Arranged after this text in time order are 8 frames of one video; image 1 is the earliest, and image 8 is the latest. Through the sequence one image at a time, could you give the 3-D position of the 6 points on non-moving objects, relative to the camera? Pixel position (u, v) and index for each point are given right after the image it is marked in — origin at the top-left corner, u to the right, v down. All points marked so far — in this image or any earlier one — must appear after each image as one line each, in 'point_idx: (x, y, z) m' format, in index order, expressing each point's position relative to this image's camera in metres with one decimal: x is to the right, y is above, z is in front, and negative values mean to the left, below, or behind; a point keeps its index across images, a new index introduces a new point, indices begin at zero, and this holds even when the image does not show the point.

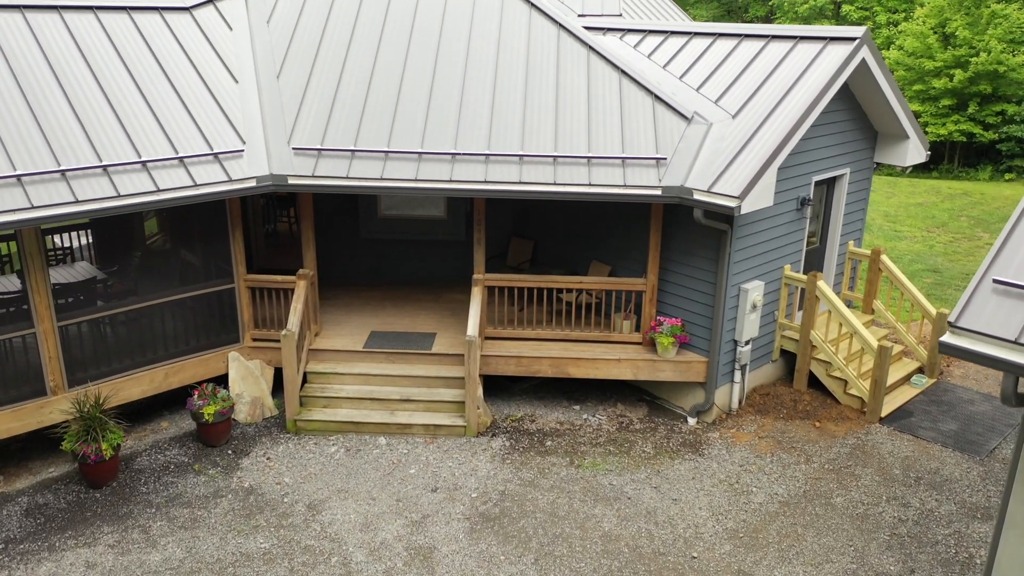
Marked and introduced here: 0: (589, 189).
0: (+1.3, +1.7, +9.0) m
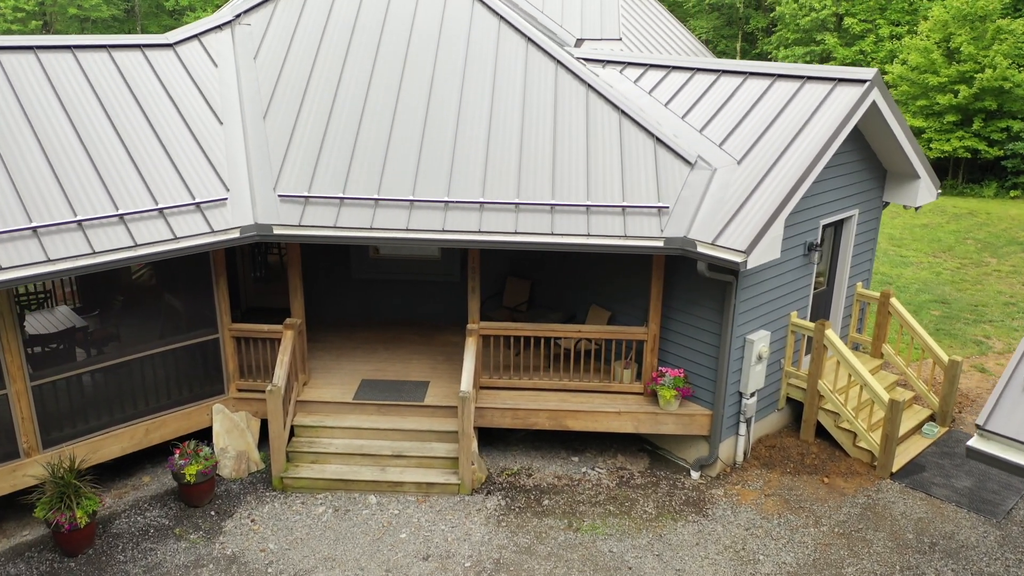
0: (+1.3, +0.8, +8.6) m
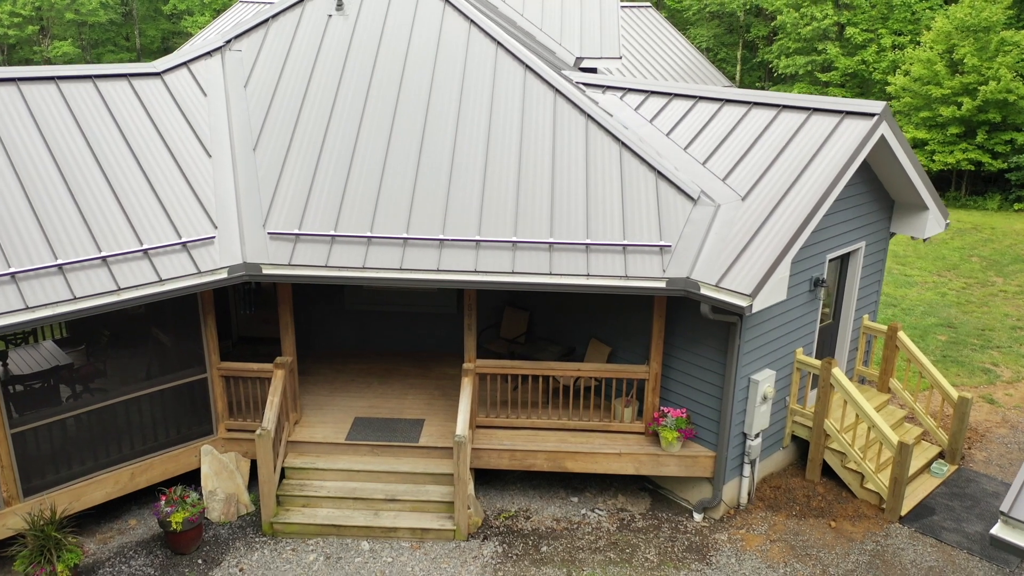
0: (+1.2, +0.1, +8.3) m
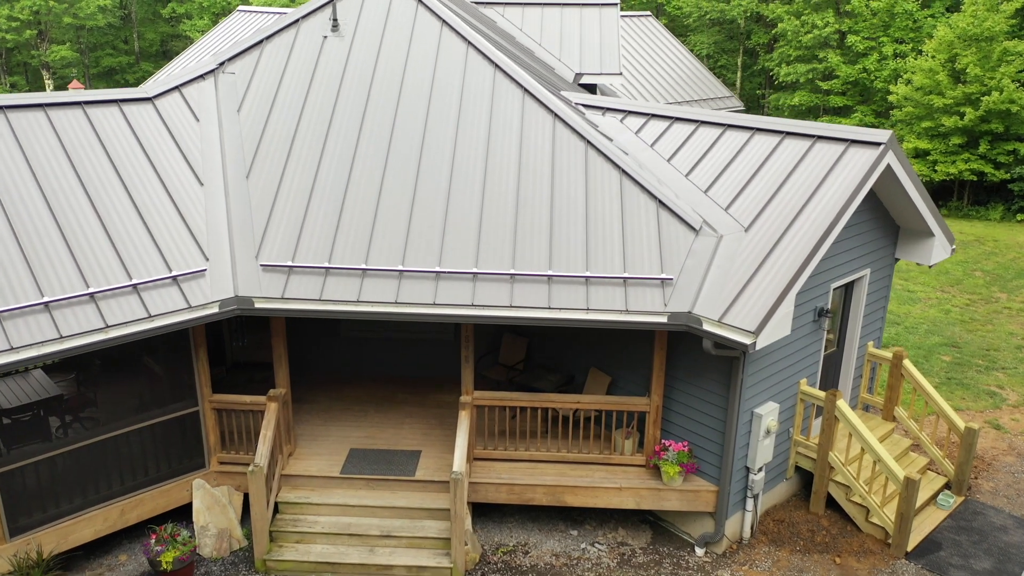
0: (+1.2, -0.4, +8.1) m
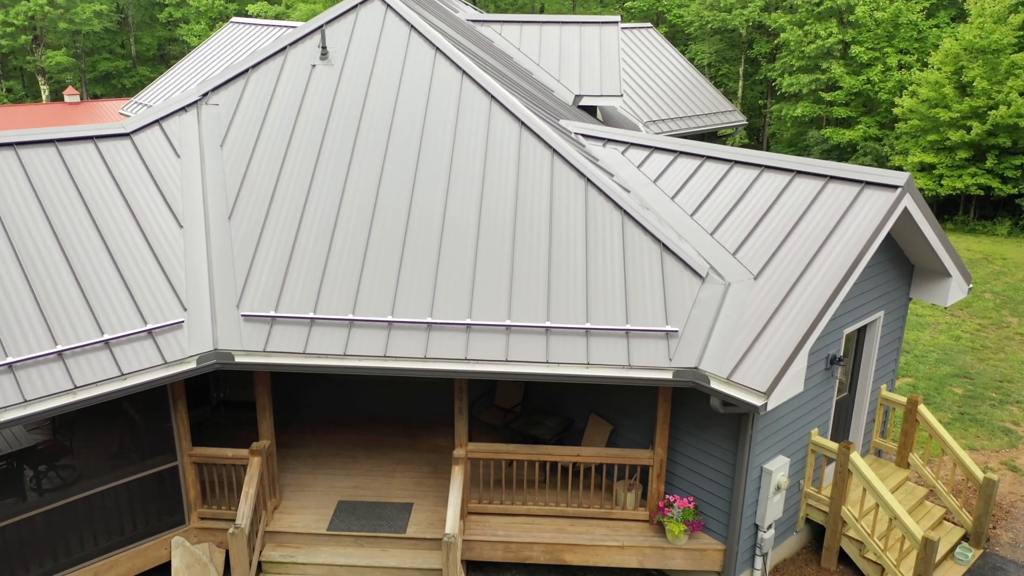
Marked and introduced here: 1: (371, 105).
0: (+1.1, -1.2, +7.6) m
1: (-2.7, +3.5, +9.9) m
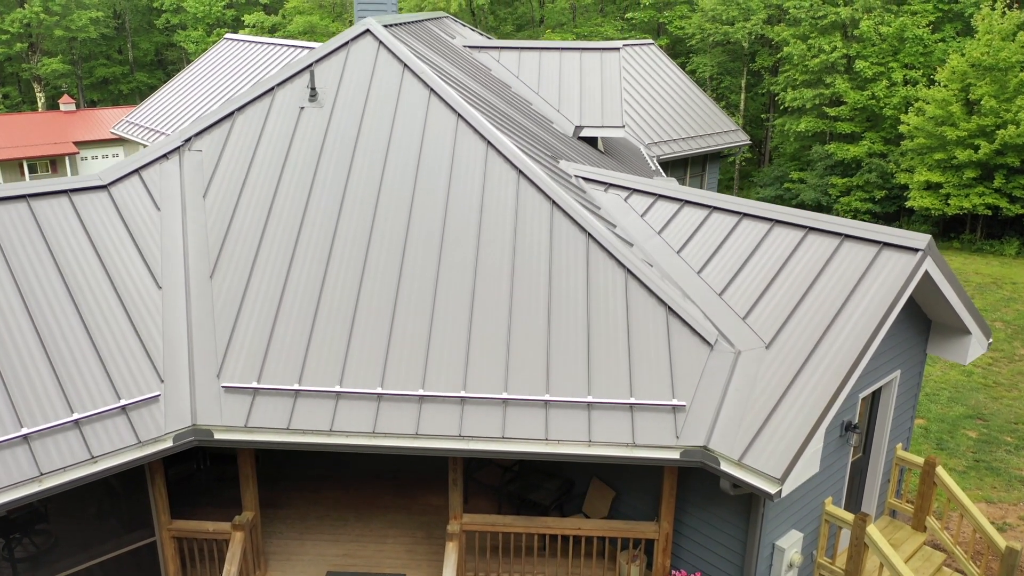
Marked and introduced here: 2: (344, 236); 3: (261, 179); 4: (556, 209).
0: (+1.1, -2.2, +7.2) m
1: (-2.7, +2.5, +9.4) m
2: (-2.8, +0.9, +8.6) m
3: (-4.5, +1.9, +9.2) m
4: (+0.7, +1.4, +8.9) m
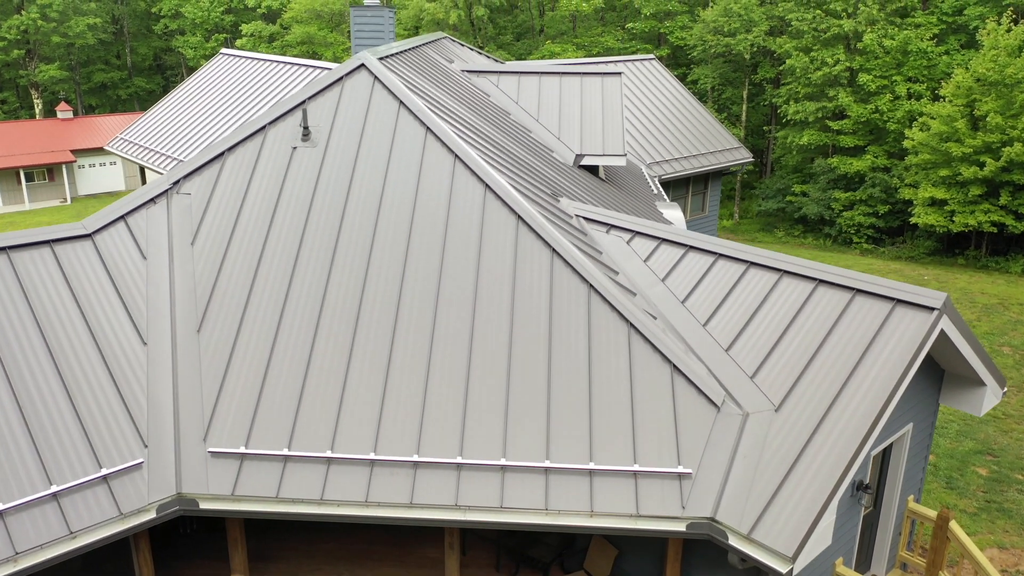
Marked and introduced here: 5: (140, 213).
0: (+1.1, -3.1, +6.9) m
1: (-2.8, +1.6, +9.1) m
2: (-2.8, 0.0, +8.3) m
3: (-4.5, +1.1, +8.9) m
4: (+0.7, +0.5, +8.6) m
5: (-6.5, +1.3, +9.0) m
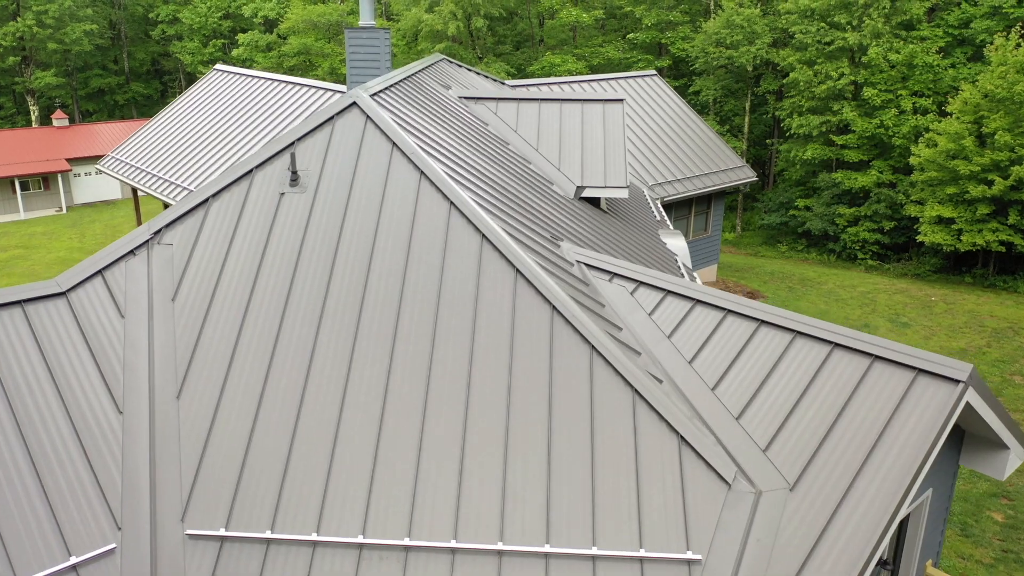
0: (+1.0, -4.0, +6.4) m
1: (-2.8, +0.7, +8.7) m
2: (-2.9, -0.9, +7.9) m
3: (-4.5, +0.1, +8.5) m
4: (+0.7, -0.4, +8.1) m
5: (-6.5, +0.4, +8.5) m
